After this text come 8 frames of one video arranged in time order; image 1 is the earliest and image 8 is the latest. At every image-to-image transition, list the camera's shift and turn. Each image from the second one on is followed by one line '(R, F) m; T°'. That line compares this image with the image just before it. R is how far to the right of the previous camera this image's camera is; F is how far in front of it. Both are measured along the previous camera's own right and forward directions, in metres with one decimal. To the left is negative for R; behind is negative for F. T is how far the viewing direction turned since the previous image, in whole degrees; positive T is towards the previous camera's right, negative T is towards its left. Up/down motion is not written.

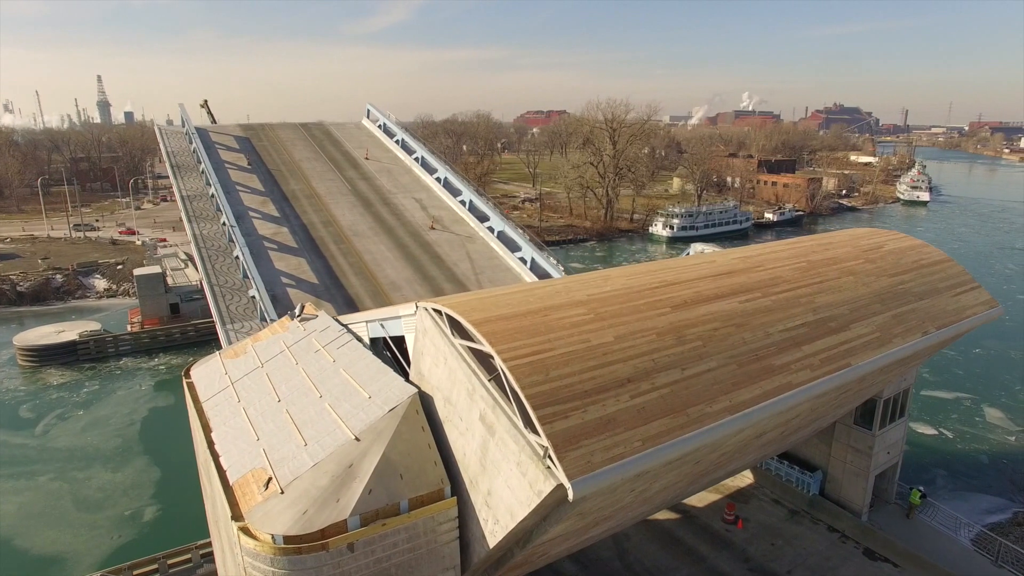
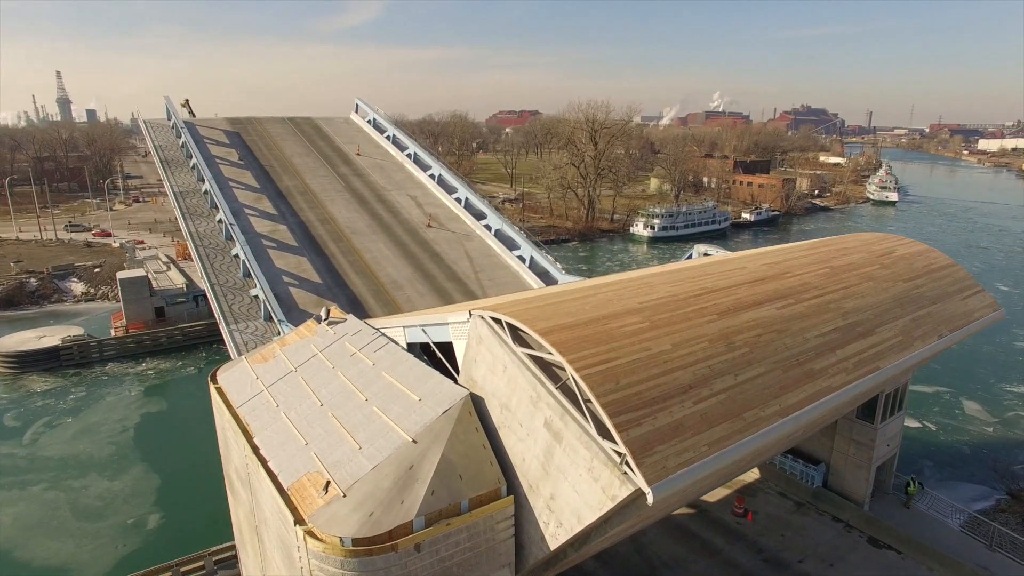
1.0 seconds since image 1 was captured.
(-0.9, -0.2) m; +2°
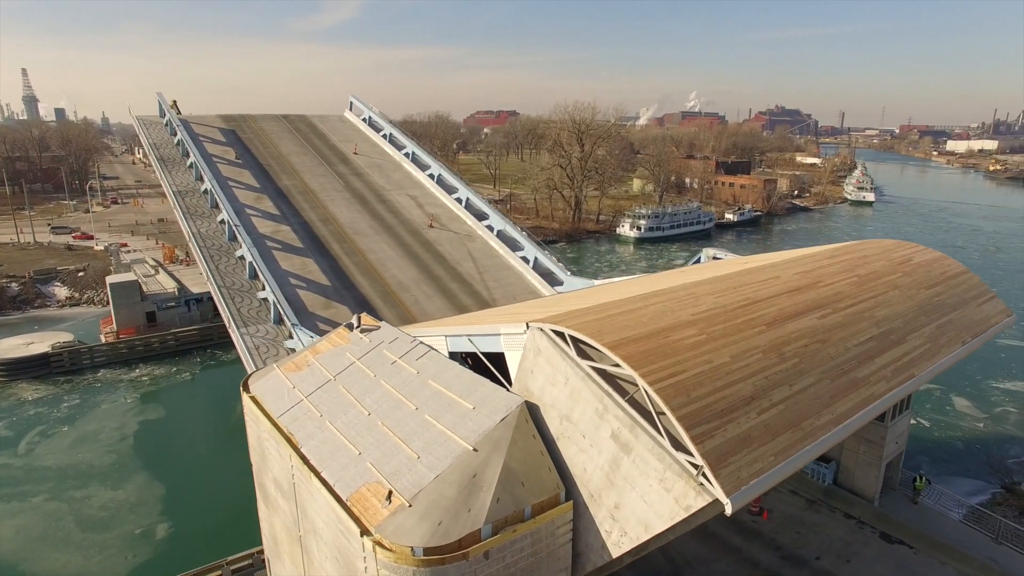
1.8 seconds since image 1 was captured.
(-1.0, -0.1) m; +2°
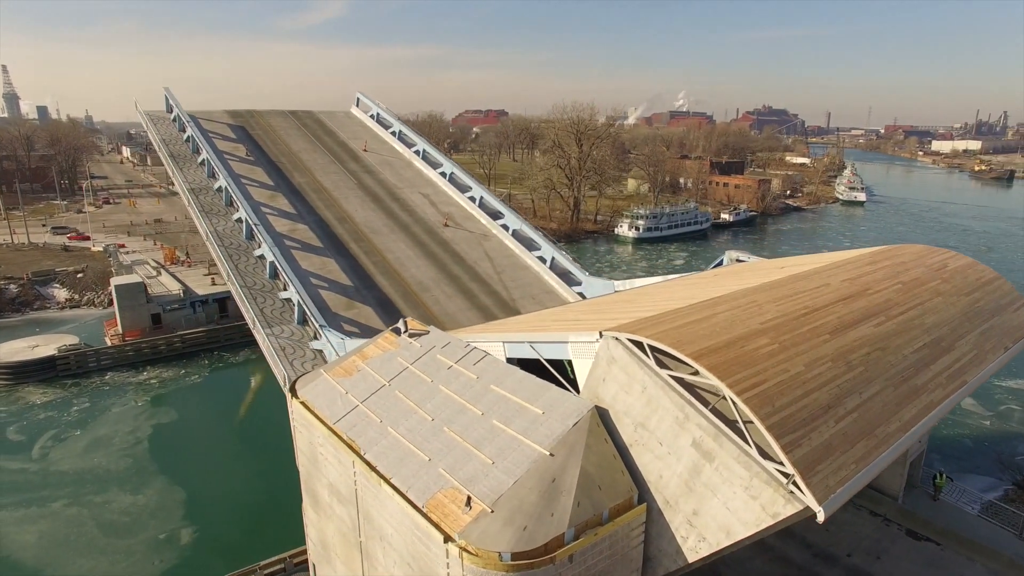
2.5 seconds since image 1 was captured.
(-1.1, -0.1) m; +1°
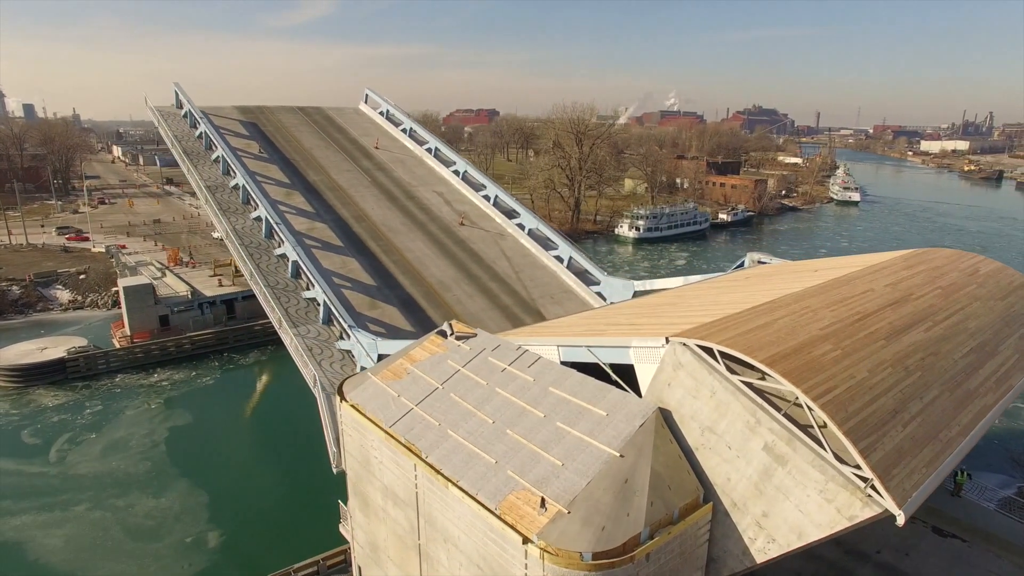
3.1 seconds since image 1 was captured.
(-1.0, -0.1) m; +1°
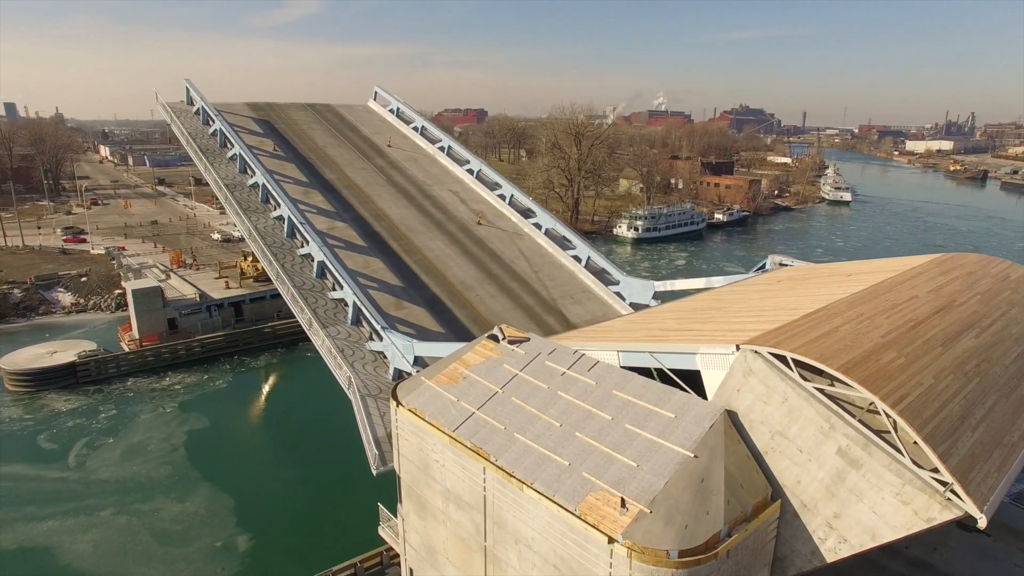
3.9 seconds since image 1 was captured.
(-1.2, -0.2) m; +1°
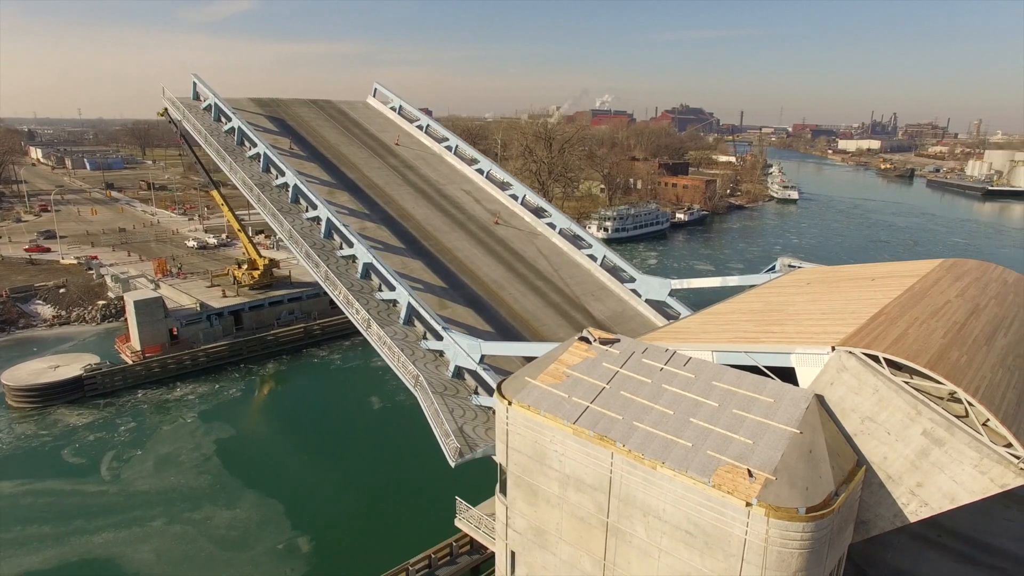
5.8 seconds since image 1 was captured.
(-2.9, -1.2) m; +5°
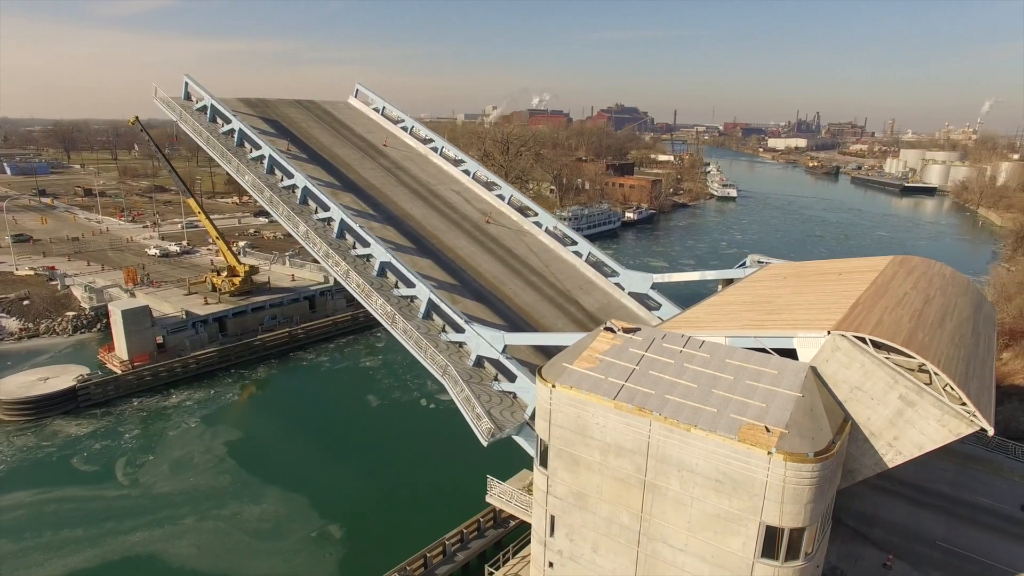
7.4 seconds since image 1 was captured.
(-2.2, -1.8) m; +5°
